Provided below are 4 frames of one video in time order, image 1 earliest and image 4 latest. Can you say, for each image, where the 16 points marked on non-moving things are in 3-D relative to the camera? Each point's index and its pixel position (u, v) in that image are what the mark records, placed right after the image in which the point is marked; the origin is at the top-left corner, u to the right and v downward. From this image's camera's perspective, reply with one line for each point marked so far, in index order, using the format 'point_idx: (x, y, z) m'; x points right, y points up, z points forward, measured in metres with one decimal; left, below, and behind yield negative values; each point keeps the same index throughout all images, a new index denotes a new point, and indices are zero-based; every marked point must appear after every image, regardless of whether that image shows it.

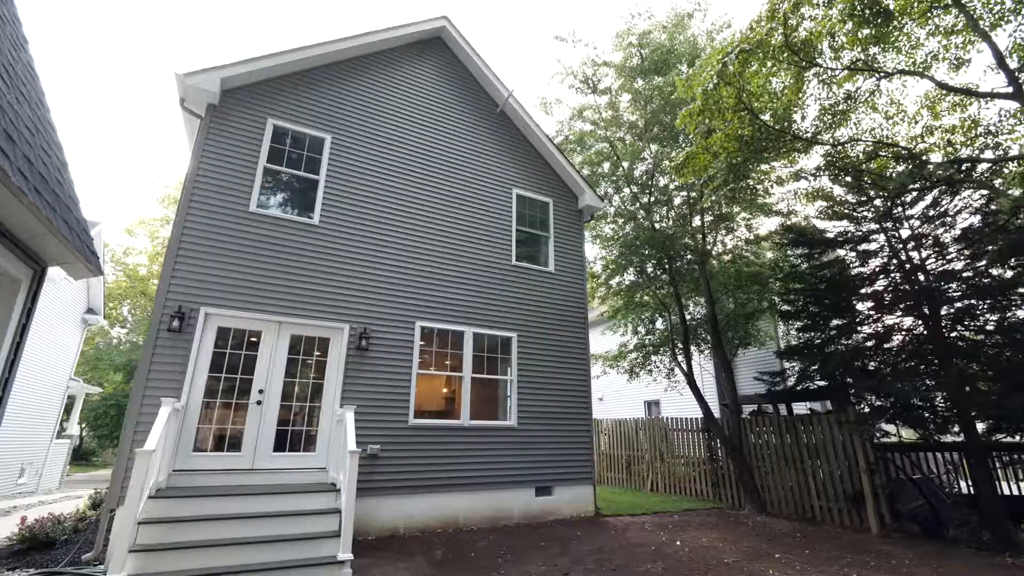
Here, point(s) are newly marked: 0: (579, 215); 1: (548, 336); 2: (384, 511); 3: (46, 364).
0: (+1.3, +1.5, +10.2) m
1: (+0.6, -0.9, +8.9) m
2: (-1.7, -3.0, +6.8) m
3: (-12.4, -2.0, +13.4) m
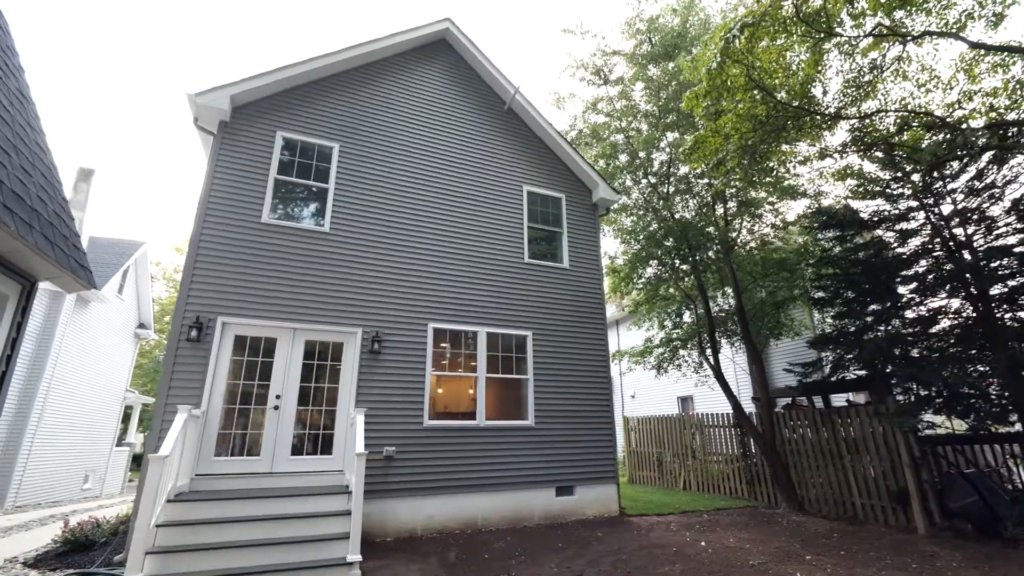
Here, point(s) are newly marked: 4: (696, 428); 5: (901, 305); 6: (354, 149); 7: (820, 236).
0: (+1.6, +1.6, +10.0) m
1: (+0.9, -0.8, +8.8) m
2: (-1.5, -3.1, +6.9) m
3: (-11.7, -2.5, +14.3) m
4: (+4.0, -3.0, +11.0) m
5: (+5.9, -0.3, +7.6) m
6: (-2.6, +2.3, +8.2) m
7: (+5.6, +0.9, +9.2) m
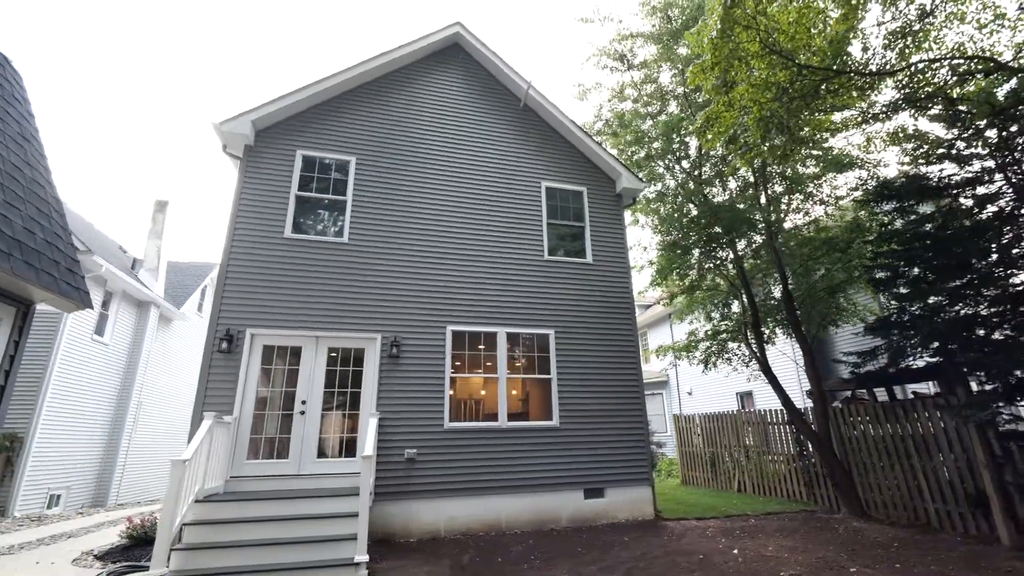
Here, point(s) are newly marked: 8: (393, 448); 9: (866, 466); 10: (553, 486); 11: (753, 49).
0: (+2.1, +1.7, +9.6) m
1: (+1.3, -0.7, +8.5) m
2: (-1.2, -3.1, +7.0) m
3: (-10.2, -3.1, +15.8) m
4: (+4.8, -2.8, +10.2) m
5: (+6.0, +0.1, +6.6) m
6: (-2.4, +2.1, +8.5) m
7: (+5.9, +1.3, +8.2) m
8: (-1.7, -2.3, +7.1) m
9: (+5.5, -2.8, +7.9) m
10: (+0.6, -3.0, +7.6) m
11: (+3.3, +3.2, +6.7) m
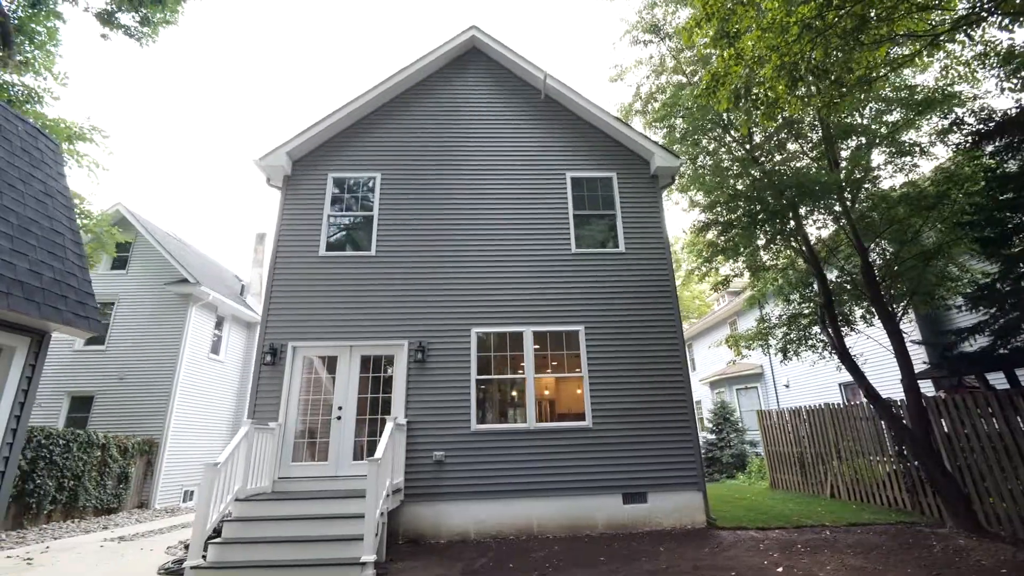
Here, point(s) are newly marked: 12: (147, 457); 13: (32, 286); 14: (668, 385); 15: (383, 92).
0: (+2.6, +1.9, +8.9) m
1: (+1.8, -0.6, +8.0) m
2: (-0.8, -3.2, +7.0) m
3: (-7.5, -3.8, +17.7) m
4: (+5.8, -2.3, +8.8) m
5: (+5.9, +0.6, +5.1) m
6: (-2.0, +2.0, +8.8) m
7: (+6.1, +1.8, +6.6) m
8: (-1.3, -2.4, +7.3) m
9: (+5.9, -2.3, +6.4) m
10: (+1.1, -2.9, +7.2) m
11: (+3.0, +3.4, +5.8) m
12: (-8.3, -3.9, +11.5) m
13: (-4.0, 0.0, +4.2) m
14: (+2.4, -1.5, +7.7) m
15: (-2.3, +3.5, +9.1) m
